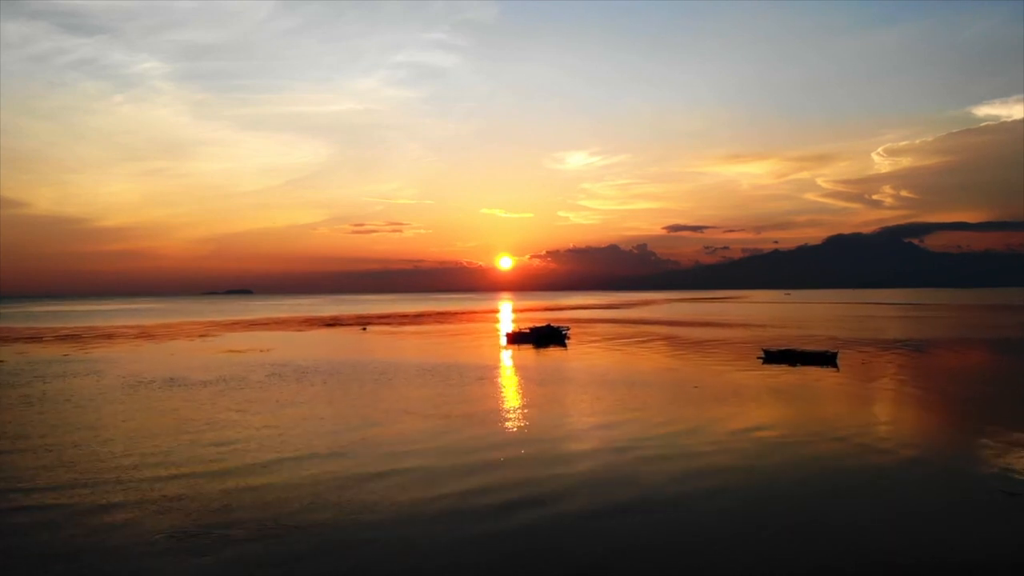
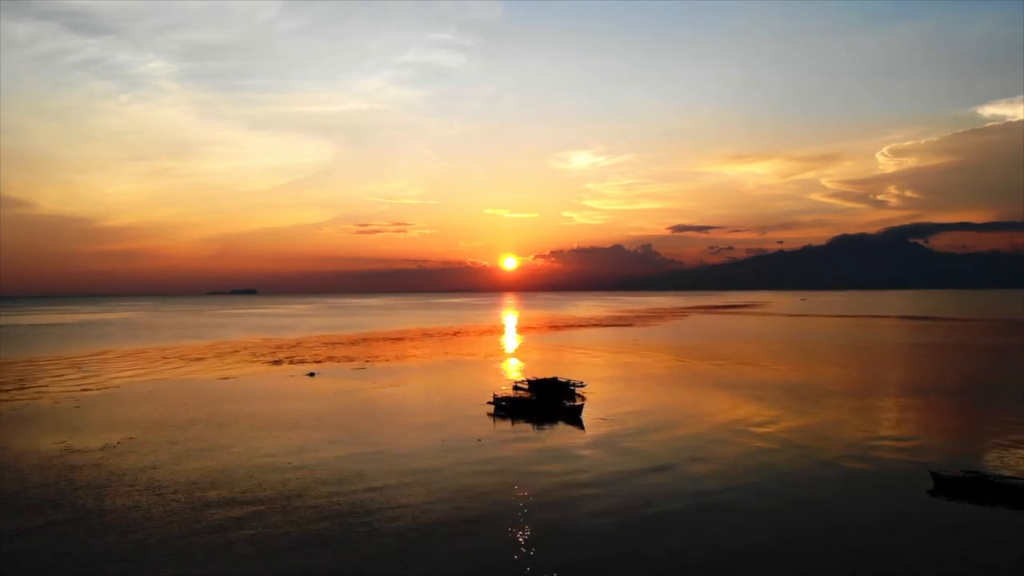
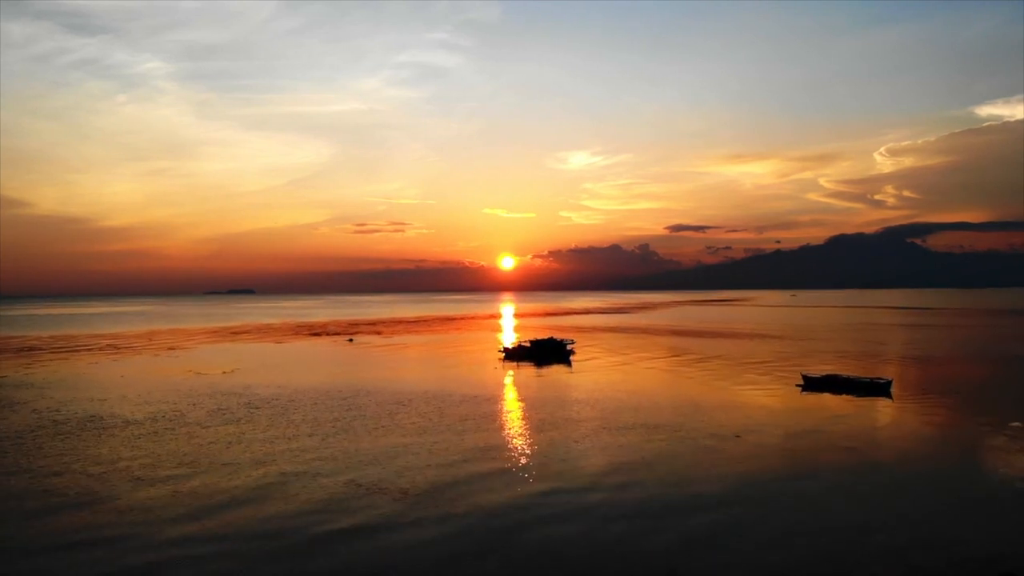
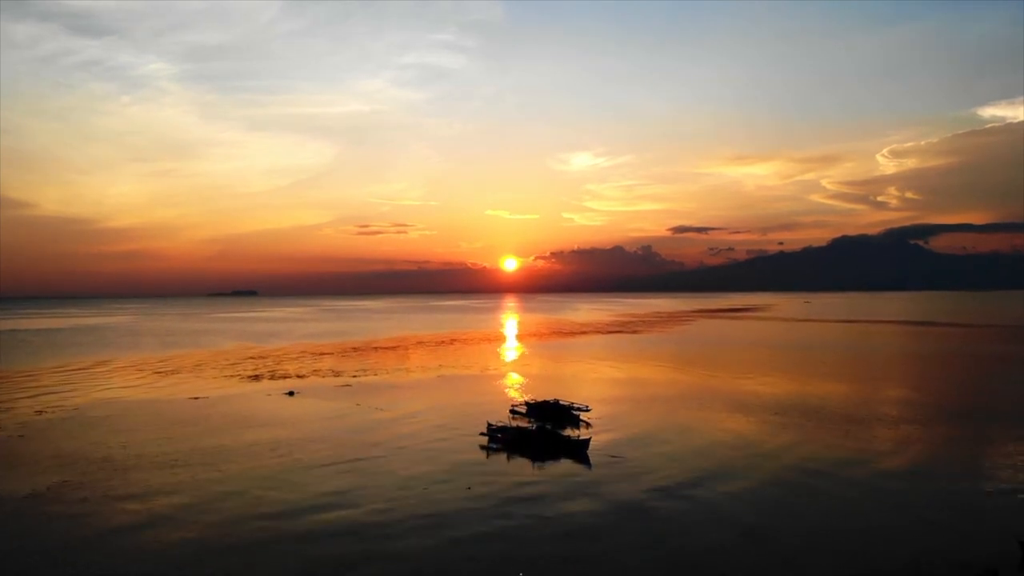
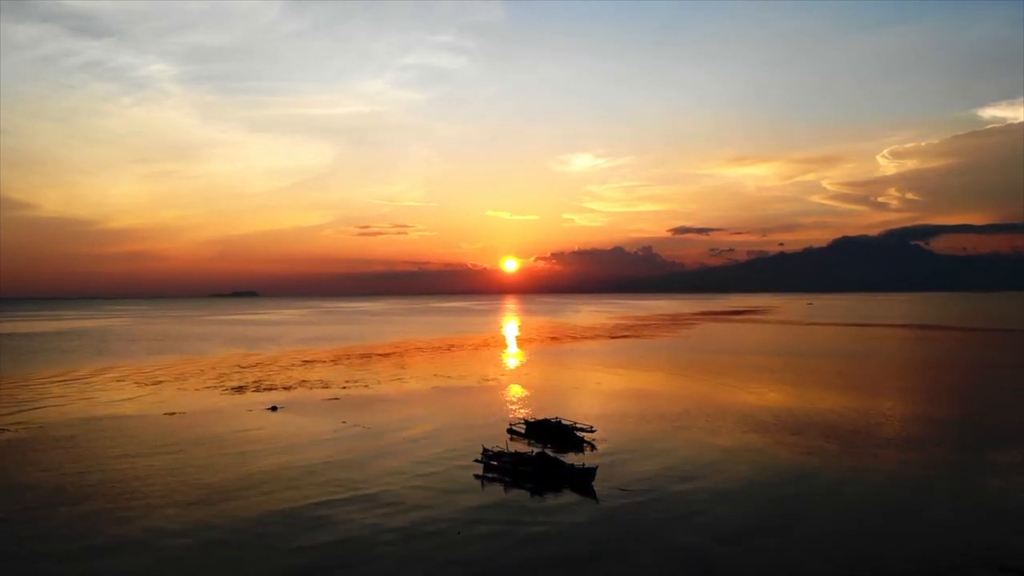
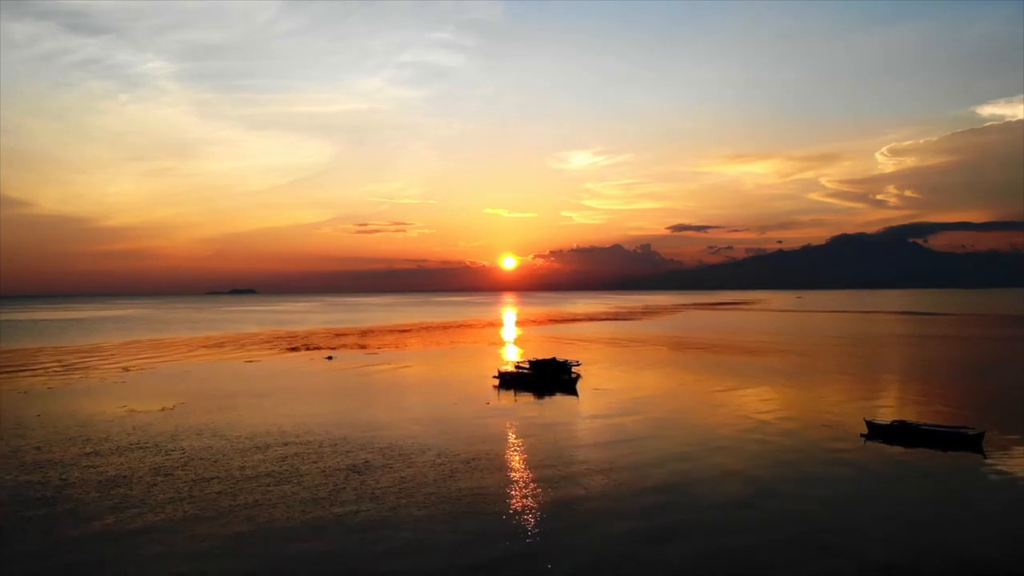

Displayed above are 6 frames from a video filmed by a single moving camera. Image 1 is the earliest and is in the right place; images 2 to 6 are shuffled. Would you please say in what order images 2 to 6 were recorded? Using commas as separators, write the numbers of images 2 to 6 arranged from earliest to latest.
3, 6, 2, 4, 5
